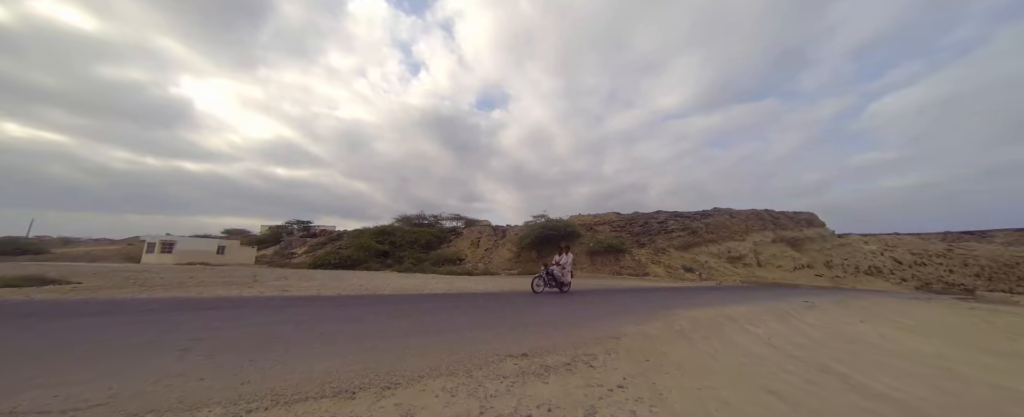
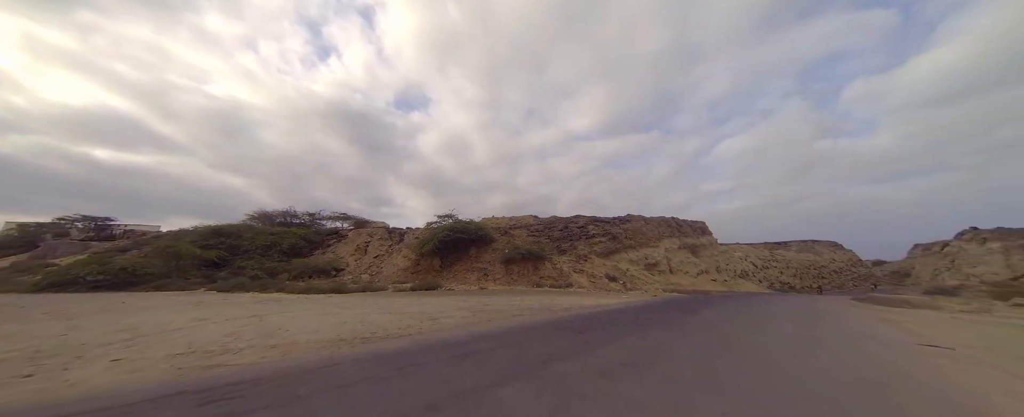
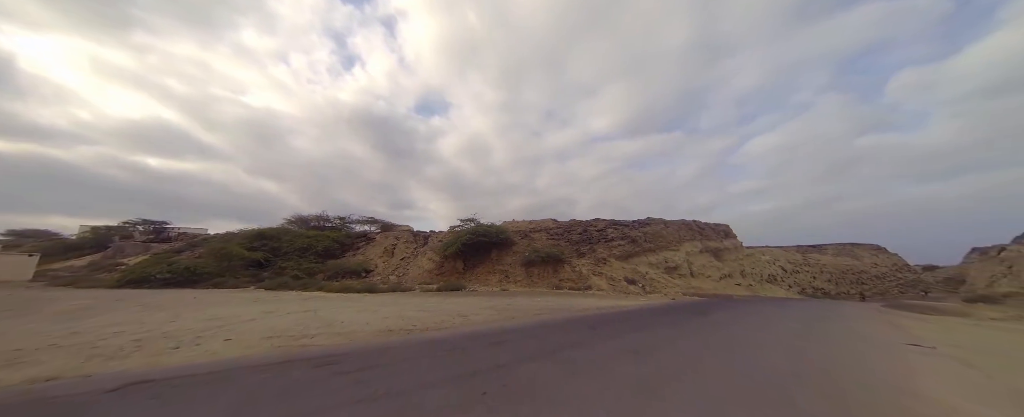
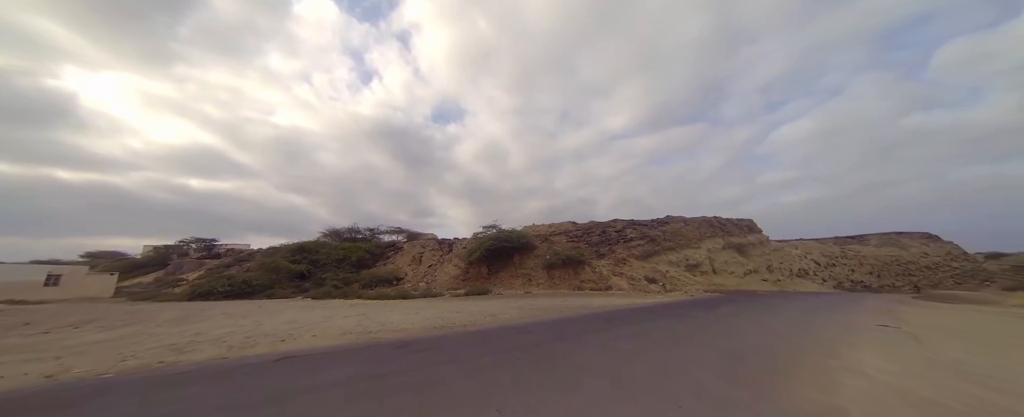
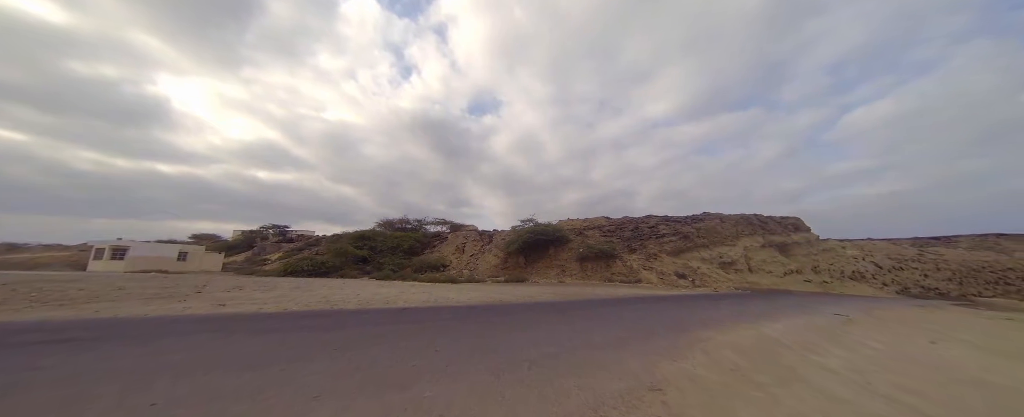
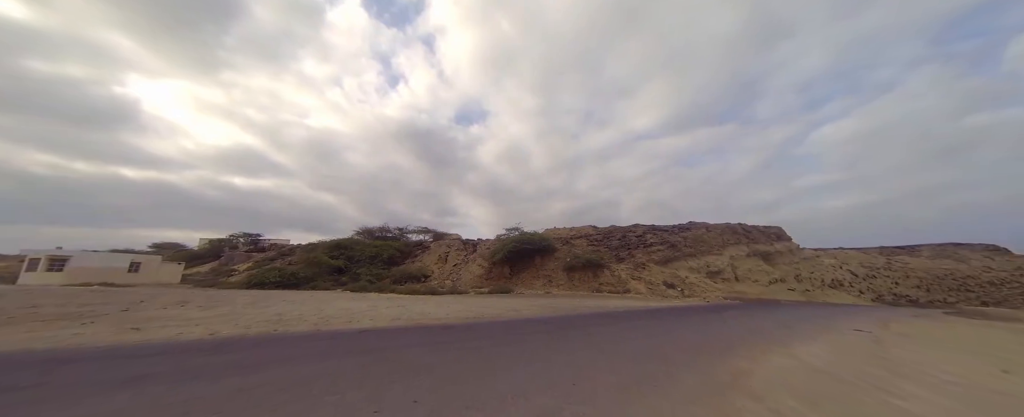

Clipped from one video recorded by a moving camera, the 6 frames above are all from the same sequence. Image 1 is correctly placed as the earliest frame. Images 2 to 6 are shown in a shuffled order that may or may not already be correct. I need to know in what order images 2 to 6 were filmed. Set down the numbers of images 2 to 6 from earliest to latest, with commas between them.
5, 6, 4, 3, 2
